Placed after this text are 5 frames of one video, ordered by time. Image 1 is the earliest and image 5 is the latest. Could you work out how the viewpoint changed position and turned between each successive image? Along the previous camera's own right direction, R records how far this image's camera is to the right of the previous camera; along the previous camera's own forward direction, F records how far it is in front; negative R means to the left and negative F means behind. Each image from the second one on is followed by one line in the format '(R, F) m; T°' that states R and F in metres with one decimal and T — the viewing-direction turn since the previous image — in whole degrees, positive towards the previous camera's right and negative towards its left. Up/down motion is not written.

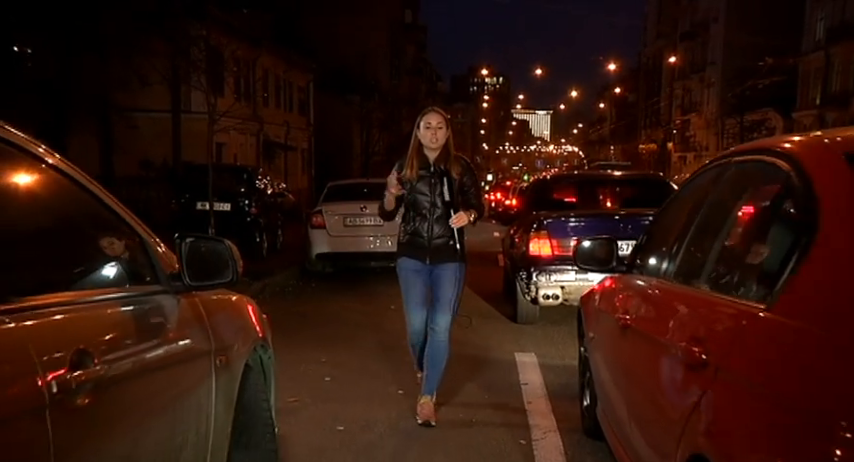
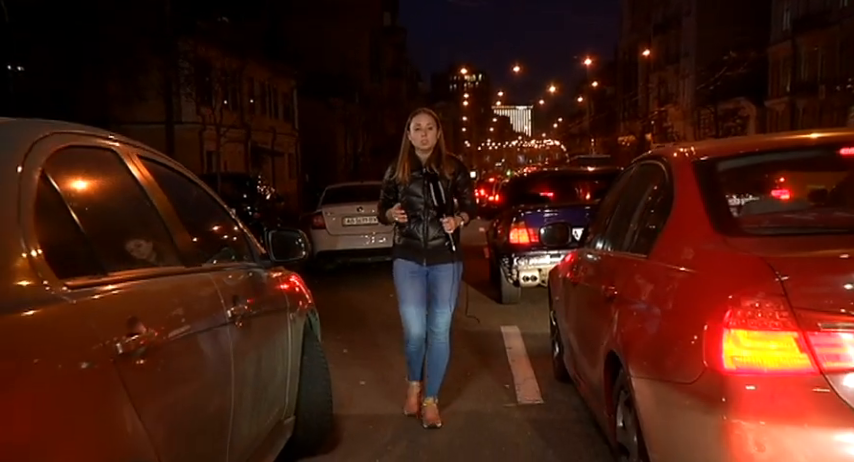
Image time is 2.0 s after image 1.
(-0.1, -1.5) m; +1°
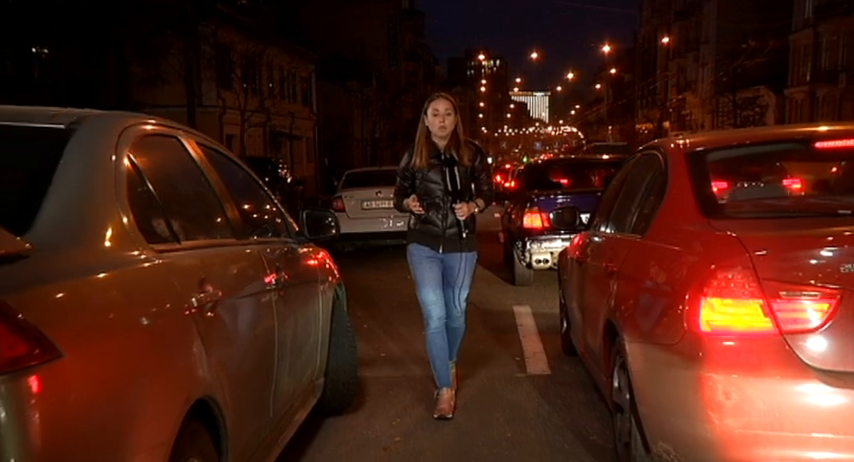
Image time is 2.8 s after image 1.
(0.0, -0.5) m; -1°
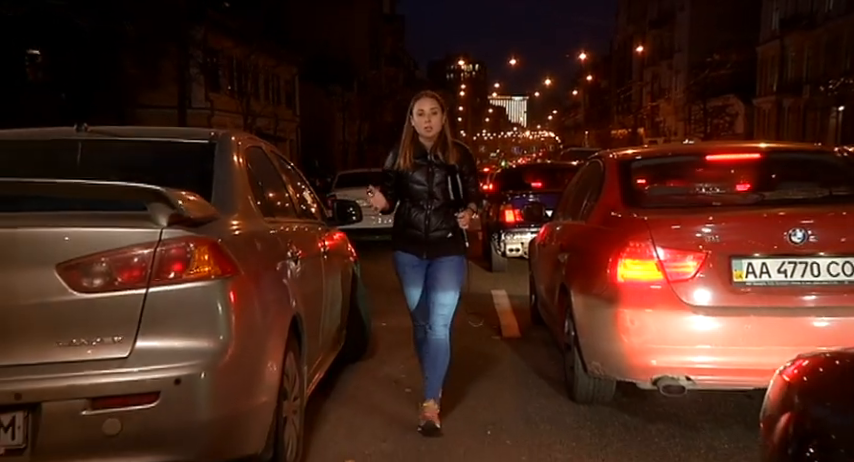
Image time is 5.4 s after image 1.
(-0.2, -1.7) m; +1°
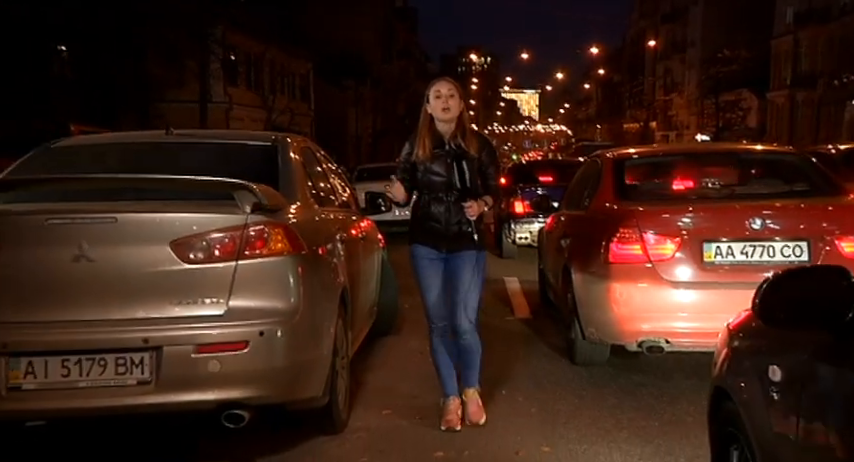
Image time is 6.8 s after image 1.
(-0.1, -0.9) m; -1°
